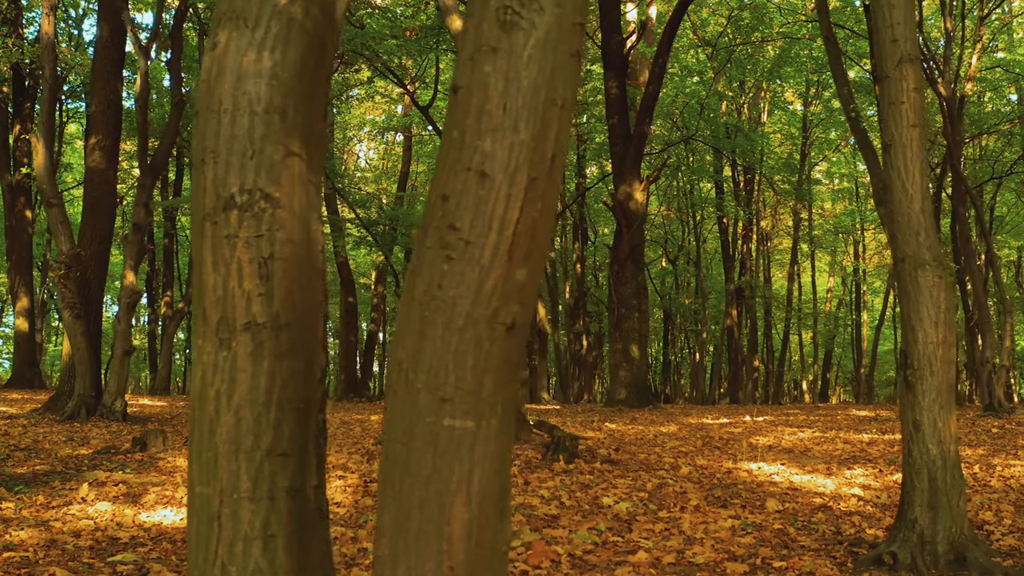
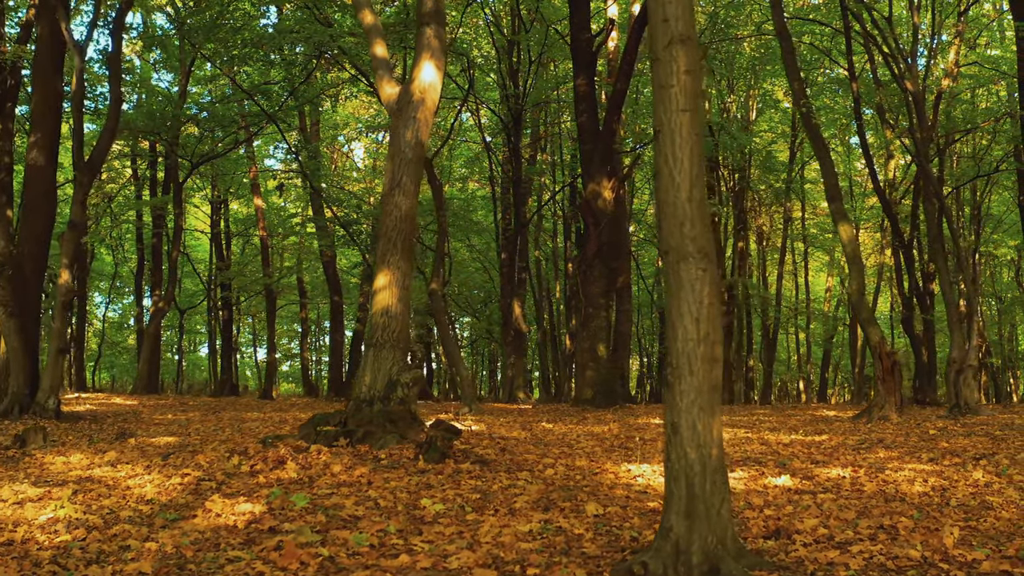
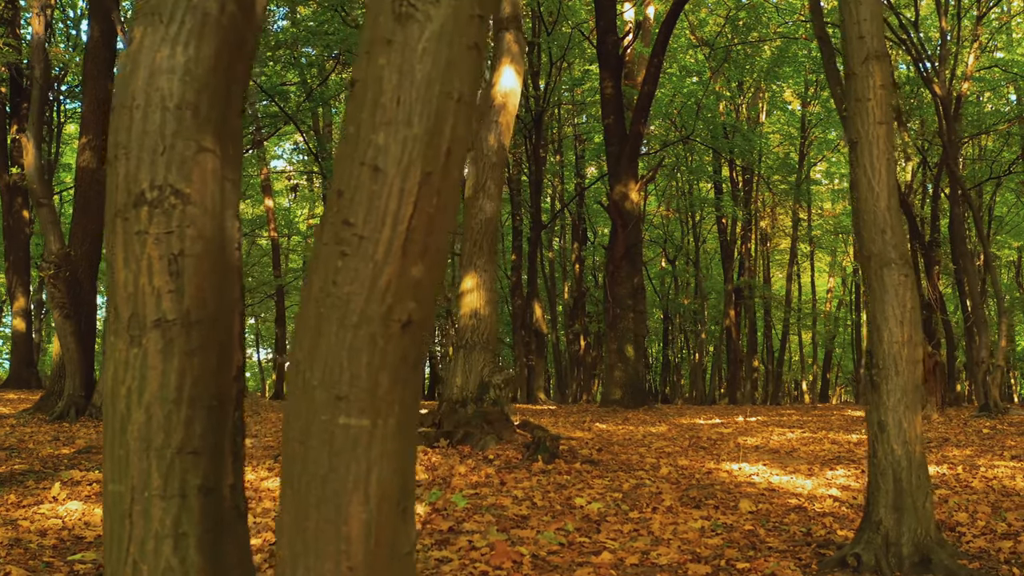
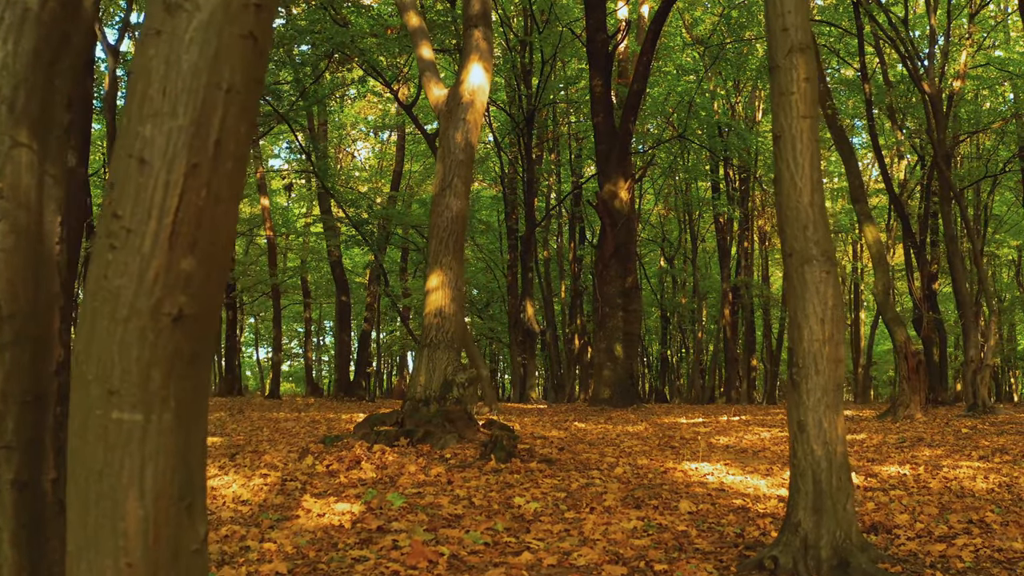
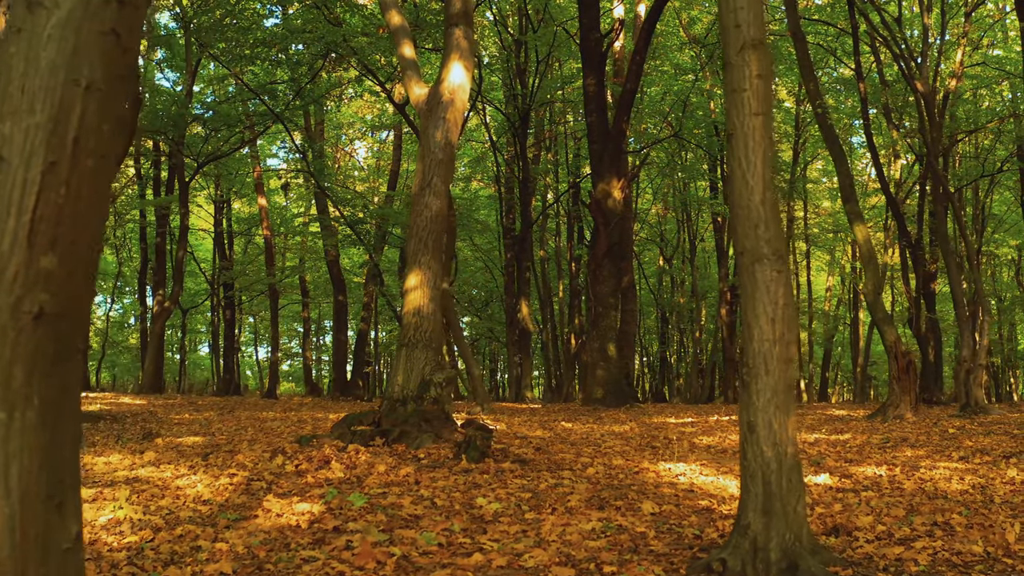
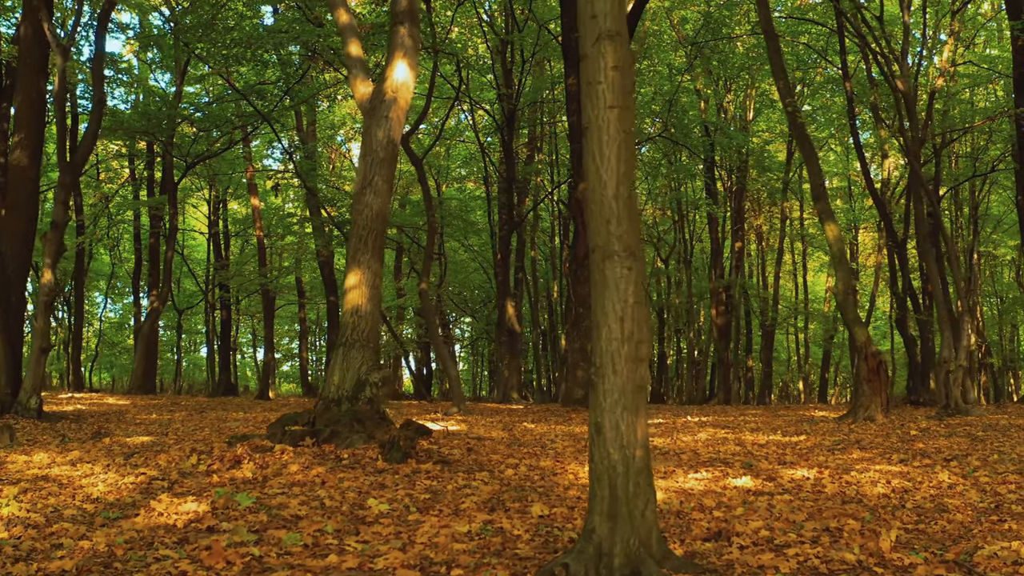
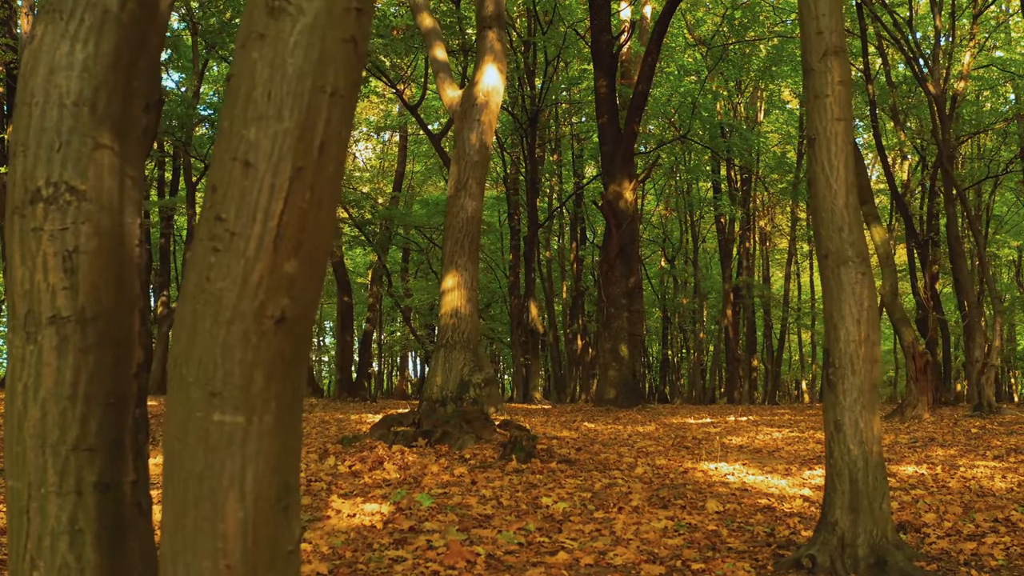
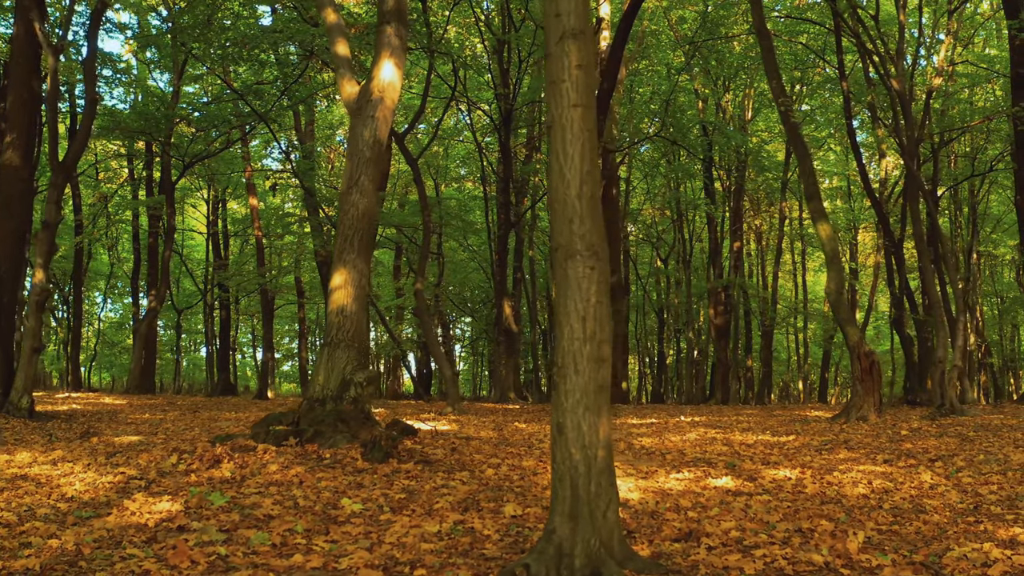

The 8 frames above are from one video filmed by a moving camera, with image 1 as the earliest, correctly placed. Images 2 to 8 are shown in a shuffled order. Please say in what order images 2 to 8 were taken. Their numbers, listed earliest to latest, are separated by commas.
3, 7, 4, 5, 2, 6, 8
